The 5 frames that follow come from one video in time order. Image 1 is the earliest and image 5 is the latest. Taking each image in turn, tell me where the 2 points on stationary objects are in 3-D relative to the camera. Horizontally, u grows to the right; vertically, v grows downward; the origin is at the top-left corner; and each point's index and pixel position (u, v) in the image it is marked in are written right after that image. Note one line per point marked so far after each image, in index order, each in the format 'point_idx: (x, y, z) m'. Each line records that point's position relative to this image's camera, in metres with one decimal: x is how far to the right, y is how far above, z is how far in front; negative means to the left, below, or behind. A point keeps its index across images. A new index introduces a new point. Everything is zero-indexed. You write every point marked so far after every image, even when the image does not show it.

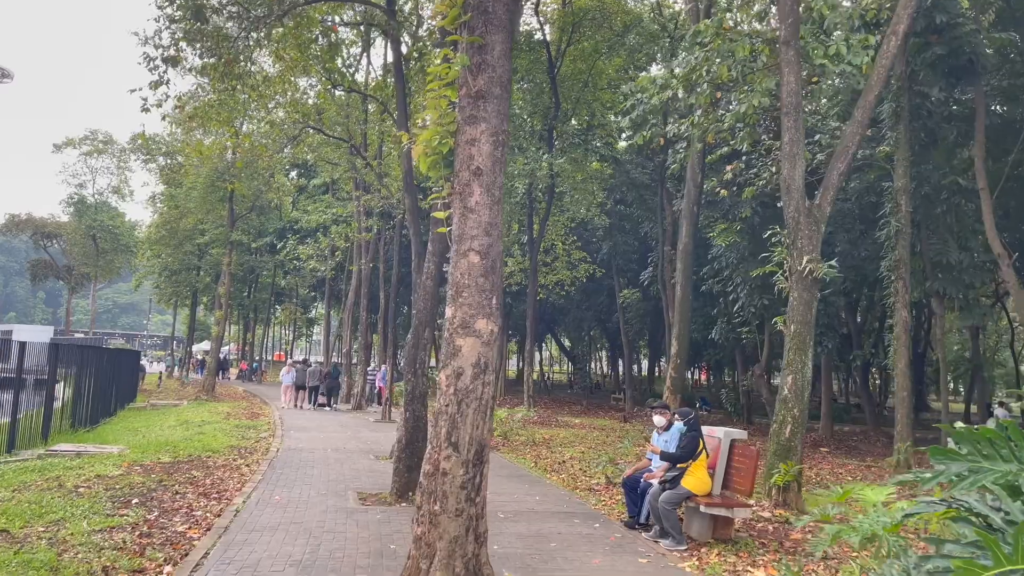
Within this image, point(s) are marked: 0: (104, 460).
0: (-6.8, -2.9, +13.3) m
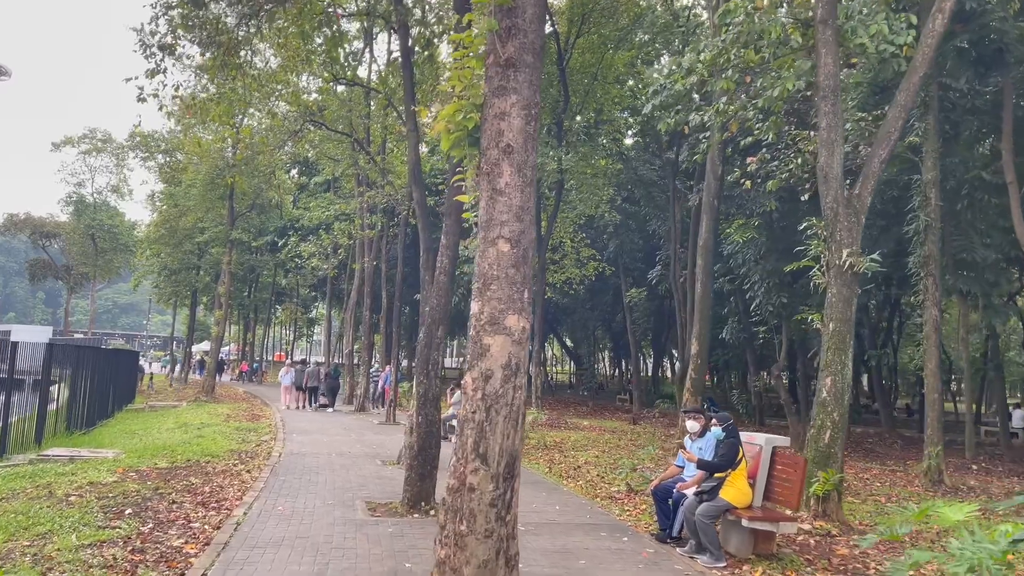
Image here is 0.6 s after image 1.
0: (-6.6, -2.8, +12.7) m
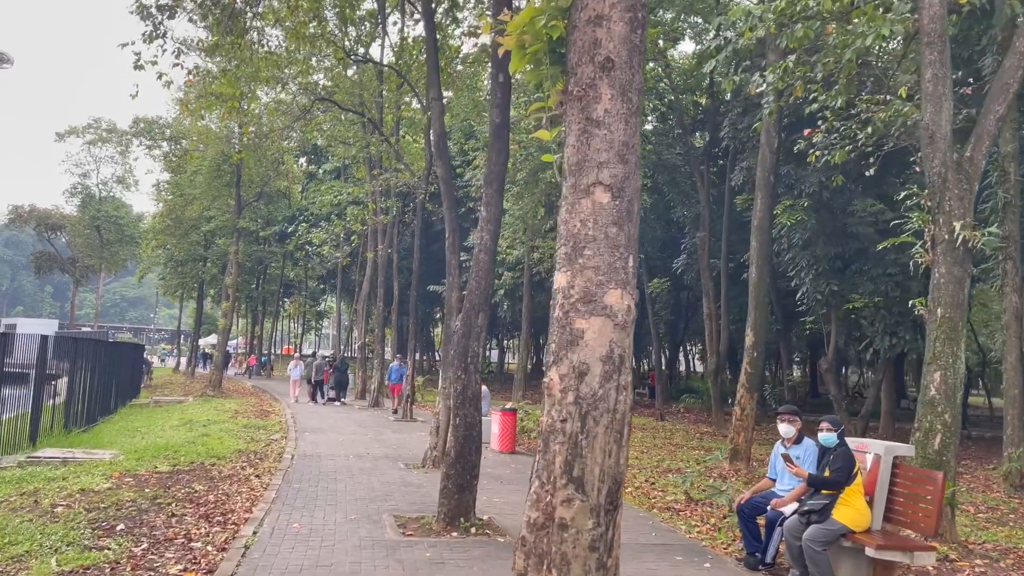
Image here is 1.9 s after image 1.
0: (-6.0, -2.6, +11.5) m
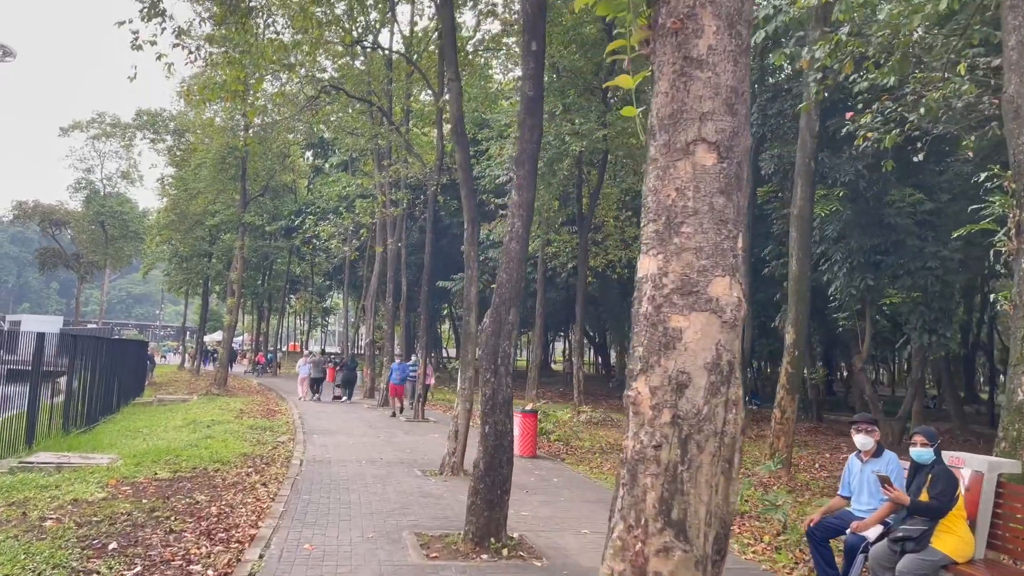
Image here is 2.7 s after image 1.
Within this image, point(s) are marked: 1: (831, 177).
0: (-5.7, -2.5, +10.8) m
1: (+6.1, +2.1, +15.3) m
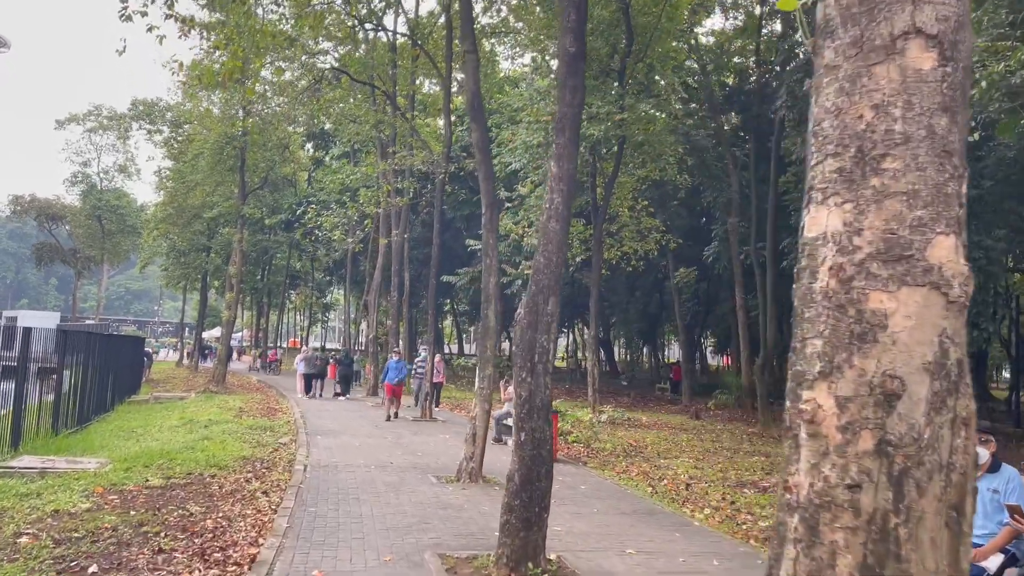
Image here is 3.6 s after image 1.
0: (-5.4, -2.4, +9.9) m
1: (+6.4, +2.3, +14.4) m
